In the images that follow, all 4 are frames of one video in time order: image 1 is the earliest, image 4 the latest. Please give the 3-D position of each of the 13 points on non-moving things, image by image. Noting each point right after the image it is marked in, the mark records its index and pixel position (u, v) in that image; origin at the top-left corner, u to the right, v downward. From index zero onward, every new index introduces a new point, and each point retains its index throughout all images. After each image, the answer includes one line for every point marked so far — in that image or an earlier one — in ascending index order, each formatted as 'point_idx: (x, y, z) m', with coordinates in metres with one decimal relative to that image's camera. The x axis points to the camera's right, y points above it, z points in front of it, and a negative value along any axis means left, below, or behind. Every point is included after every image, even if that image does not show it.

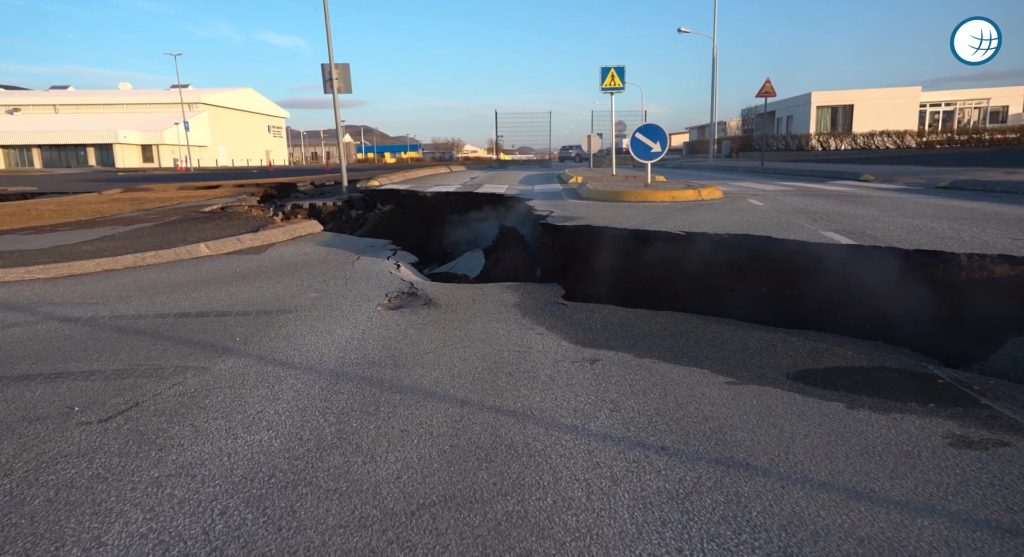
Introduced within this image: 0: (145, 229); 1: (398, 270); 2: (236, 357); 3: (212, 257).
0: (-6.9, +0.9, +12.4) m
1: (-1.6, +0.1, +9.5) m
2: (-2.2, -0.6, +5.3) m
3: (-4.6, +0.3, +10.2) m
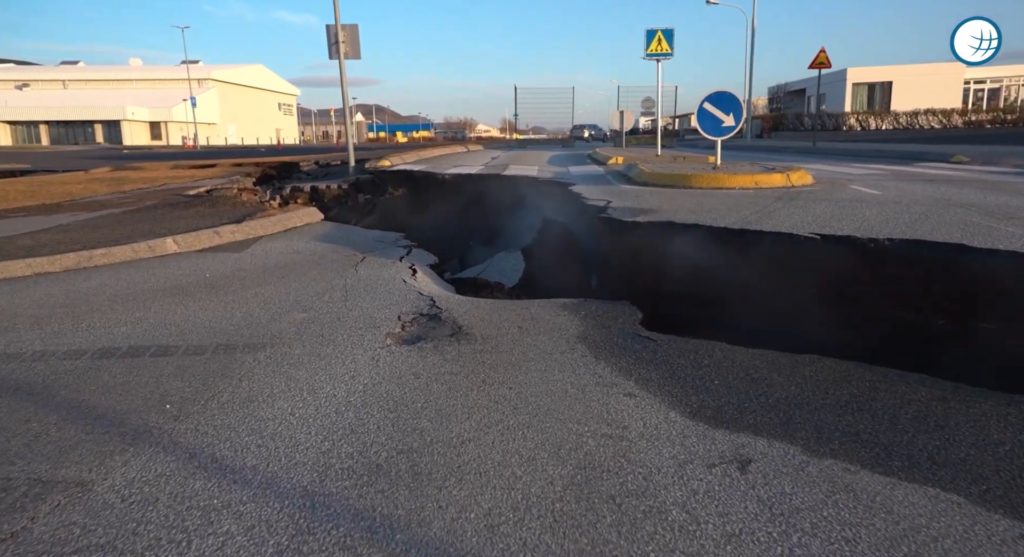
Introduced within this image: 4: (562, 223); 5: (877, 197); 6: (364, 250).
0: (-6.3, +0.9, +10.3) m
1: (-1.1, 0.0, +7.3) m
2: (-1.8, -0.8, +3.2) m
3: (-4.1, +0.3, +8.1) m
4: (+0.7, +0.7, +8.6) m
5: (+4.3, +0.9, +7.8) m
6: (-1.9, +0.4, +8.6) m
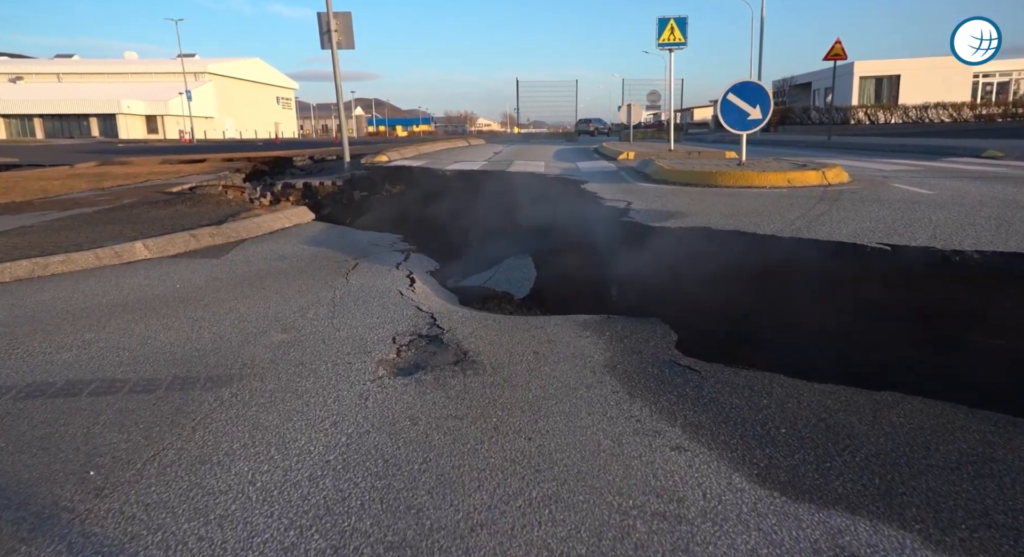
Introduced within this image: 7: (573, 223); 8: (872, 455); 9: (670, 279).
0: (-6.2, +0.9, +9.5) m
1: (-1.0, -0.1, +6.5) m
2: (-1.7, -1.0, +2.4) m
3: (-4.0, +0.2, +7.3) m
4: (+0.8, +0.6, +7.8) m
5: (+4.4, +0.8, +6.9) m
6: (-1.8, +0.3, +7.8) m
7: (+0.7, +0.6, +7.9) m
8: (+1.7, -0.9, +3.2) m
9: (+1.4, 0.0, +5.9) m
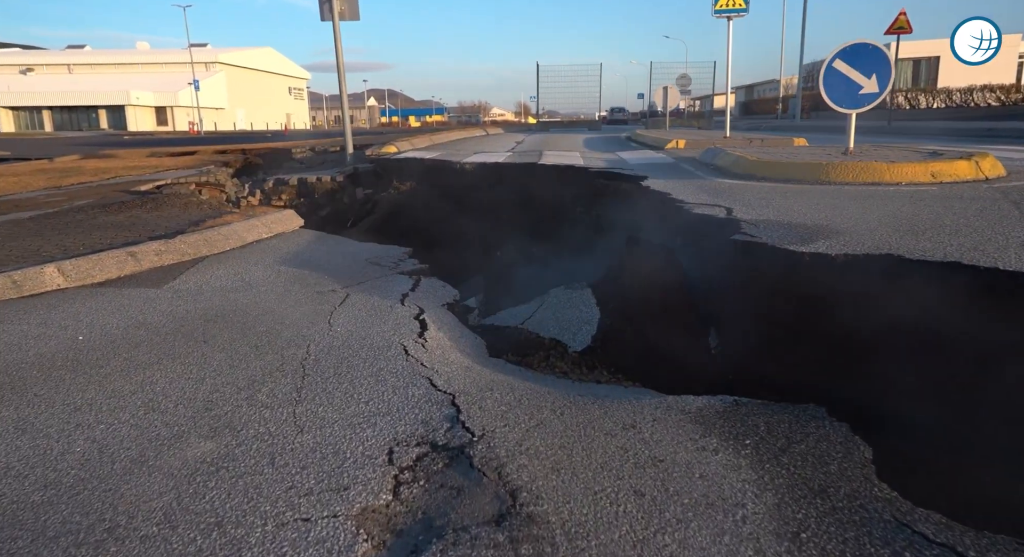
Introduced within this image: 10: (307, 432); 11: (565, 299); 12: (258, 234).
0: (-5.7, +0.6, +7.5) m
1: (-0.6, -0.4, +4.4) m
2: (-1.4, -1.3, +0.3) m
3: (-3.6, -0.1, +5.3) m
4: (+1.2, +0.3, +5.7) m
5: (+4.7, +0.6, +4.7) m
6: (-1.4, 0.0, +5.7) m
7: (+1.1, +0.3, +5.8) m
8: (+2.1, -1.2, +1.1) m
9: (+1.8, -0.3, +3.7) m
10: (-1.0, -0.7, +3.2) m
11: (+0.4, -0.1, +5.3) m
12: (-2.8, +0.5, +7.4) m
